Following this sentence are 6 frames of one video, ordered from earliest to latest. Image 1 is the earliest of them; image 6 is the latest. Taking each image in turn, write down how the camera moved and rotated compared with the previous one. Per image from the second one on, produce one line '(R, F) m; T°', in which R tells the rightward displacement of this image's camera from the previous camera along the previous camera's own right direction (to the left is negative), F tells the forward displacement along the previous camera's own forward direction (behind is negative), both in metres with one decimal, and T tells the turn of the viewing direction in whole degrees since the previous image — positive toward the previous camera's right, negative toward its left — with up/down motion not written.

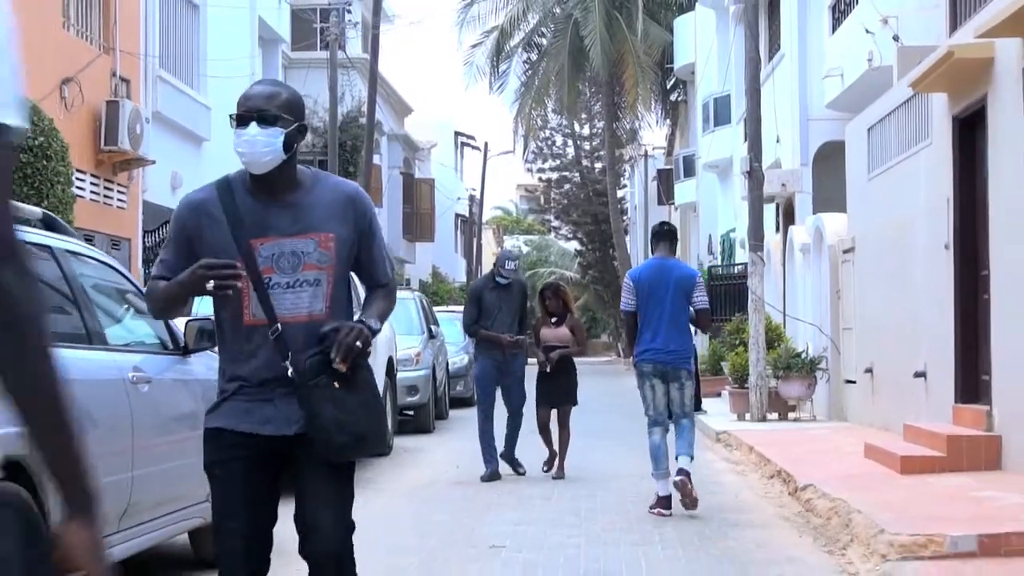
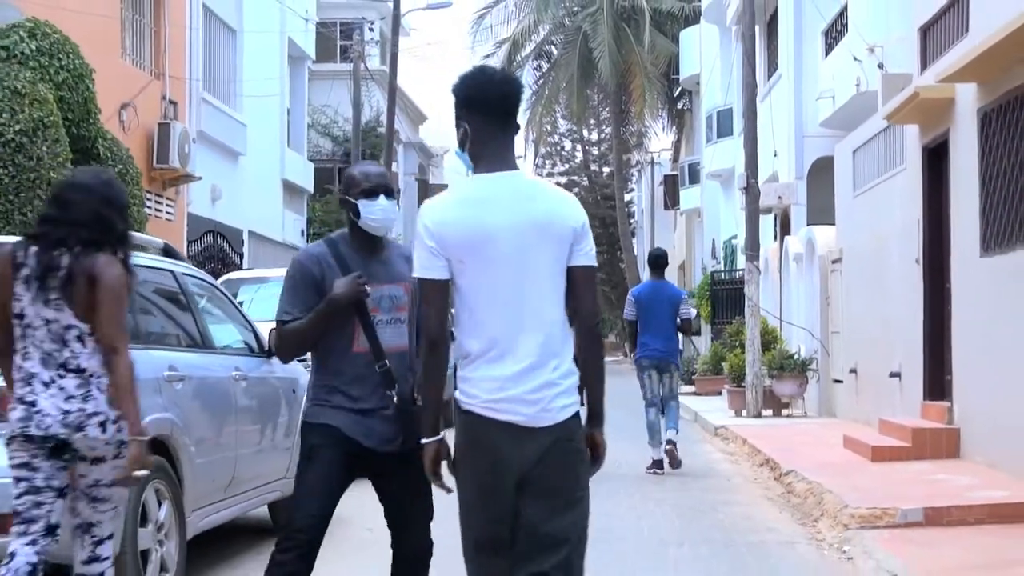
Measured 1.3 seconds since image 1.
(-0.1, -1.4) m; 0°
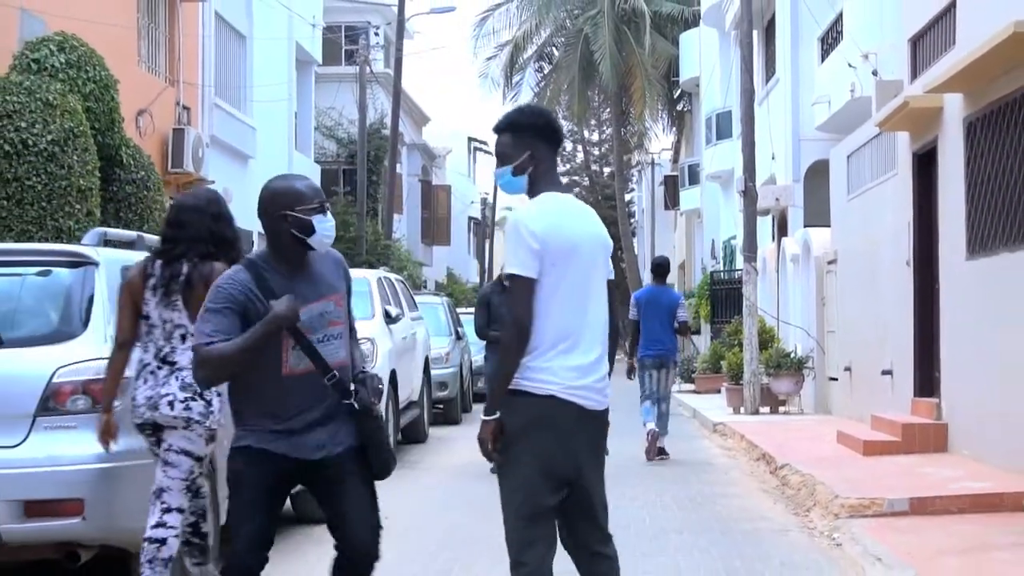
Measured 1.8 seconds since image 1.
(0.0, -0.5) m; 0°
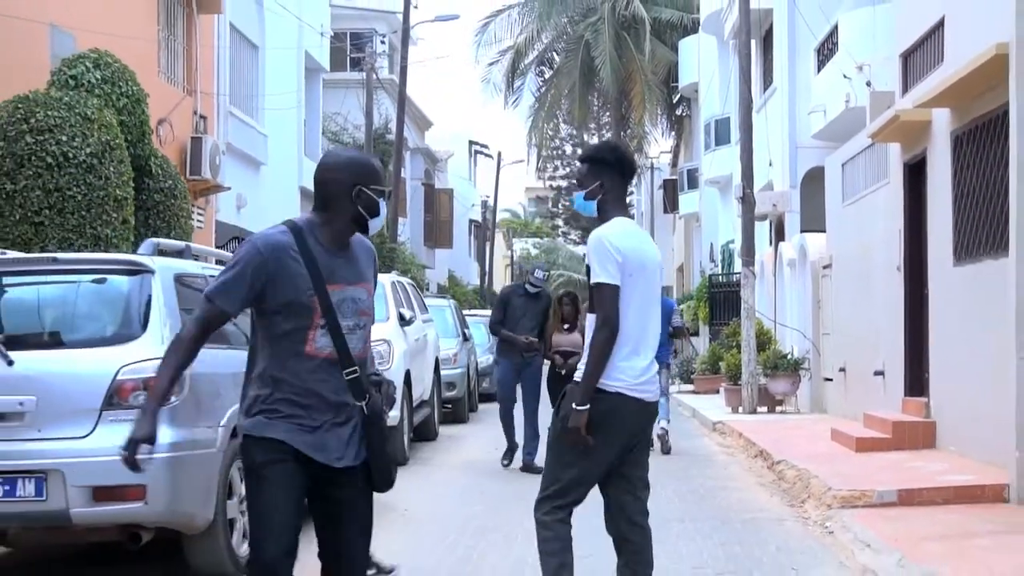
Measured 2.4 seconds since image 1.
(-0.1, -0.6) m; 0°
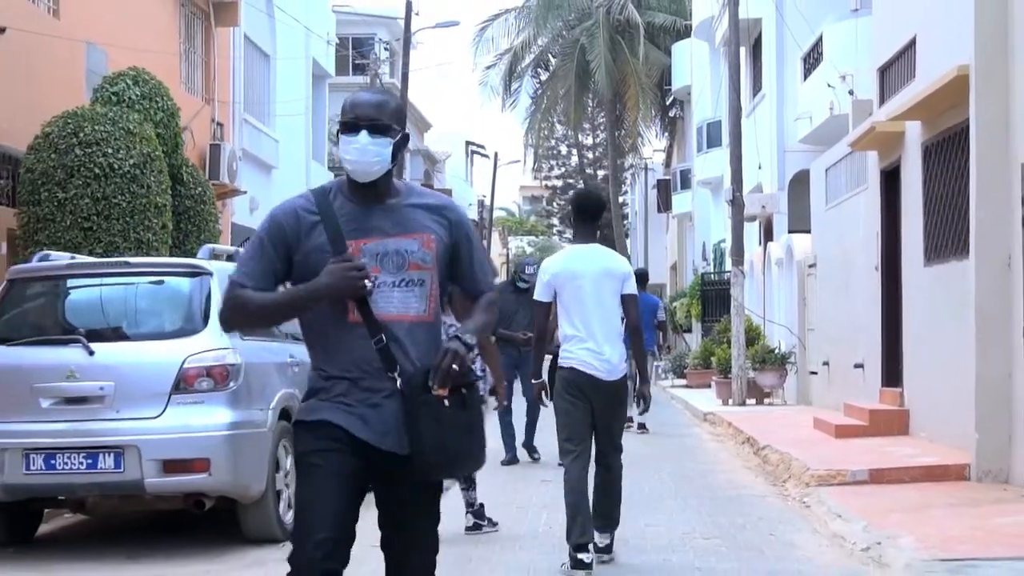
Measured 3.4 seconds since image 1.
(-0.1, -1.0) m; 0°
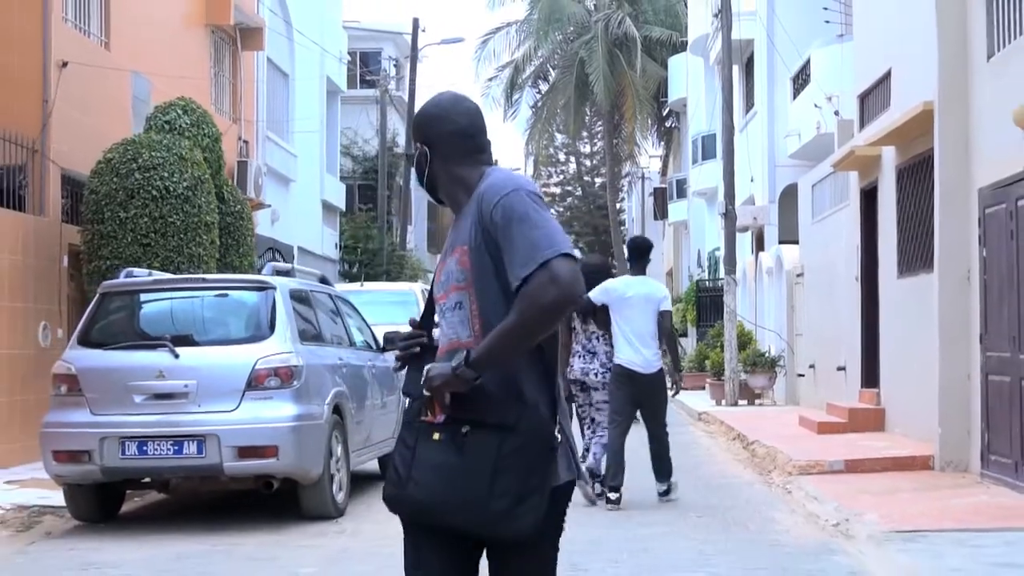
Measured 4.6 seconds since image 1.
(-0.2, -1.3) m; 0°
